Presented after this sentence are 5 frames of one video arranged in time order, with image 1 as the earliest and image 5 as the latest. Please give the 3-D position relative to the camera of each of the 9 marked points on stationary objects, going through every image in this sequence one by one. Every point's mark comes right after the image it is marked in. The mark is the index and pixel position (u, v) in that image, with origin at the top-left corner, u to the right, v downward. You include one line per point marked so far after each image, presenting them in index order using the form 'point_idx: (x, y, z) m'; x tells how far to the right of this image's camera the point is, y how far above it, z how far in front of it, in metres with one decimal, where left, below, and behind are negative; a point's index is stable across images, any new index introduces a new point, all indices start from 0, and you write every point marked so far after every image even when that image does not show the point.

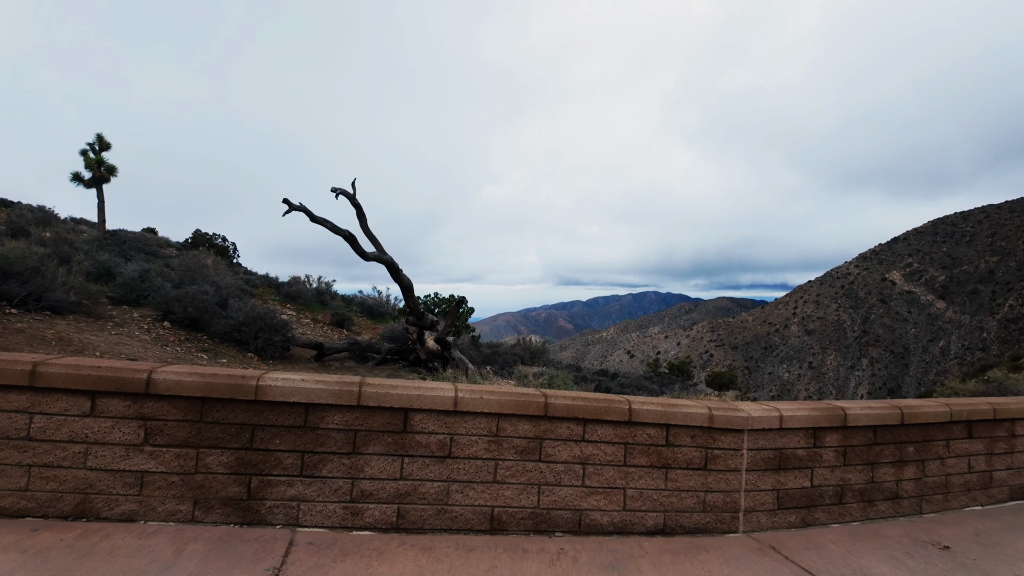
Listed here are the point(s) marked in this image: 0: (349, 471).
0: (-0.9, -1.0, +2.2) m
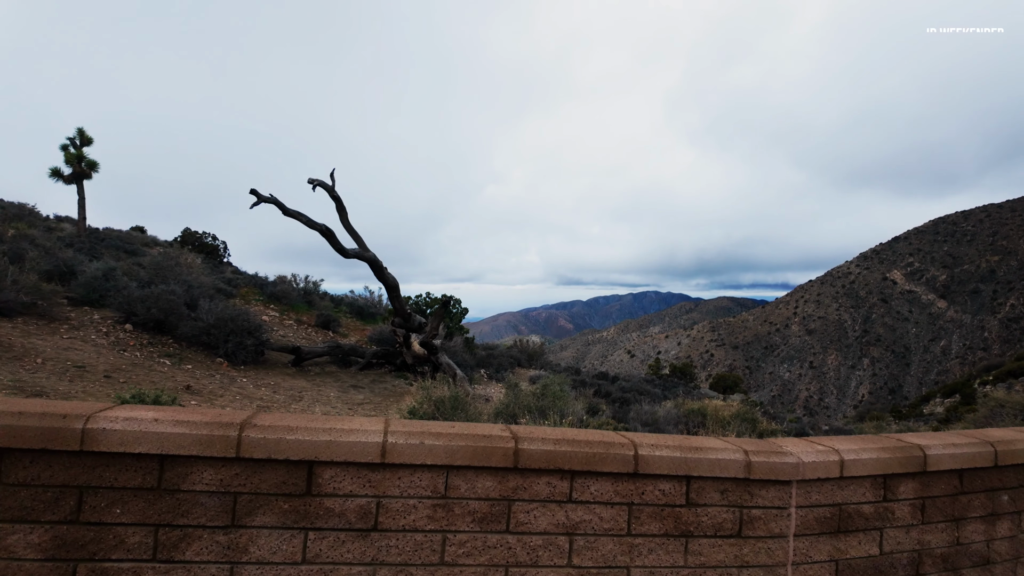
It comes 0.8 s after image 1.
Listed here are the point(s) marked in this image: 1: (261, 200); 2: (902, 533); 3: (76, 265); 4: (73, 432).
0: (-1.0, -1.0, +1.5) m
1: (-4.4, +1.5, +7.5) m
2: (+1.8, -1.2, +2.0) m
3: (-9.9, +0.5, +9.7) m
4: (-1.5, -0.5, +1.5) m
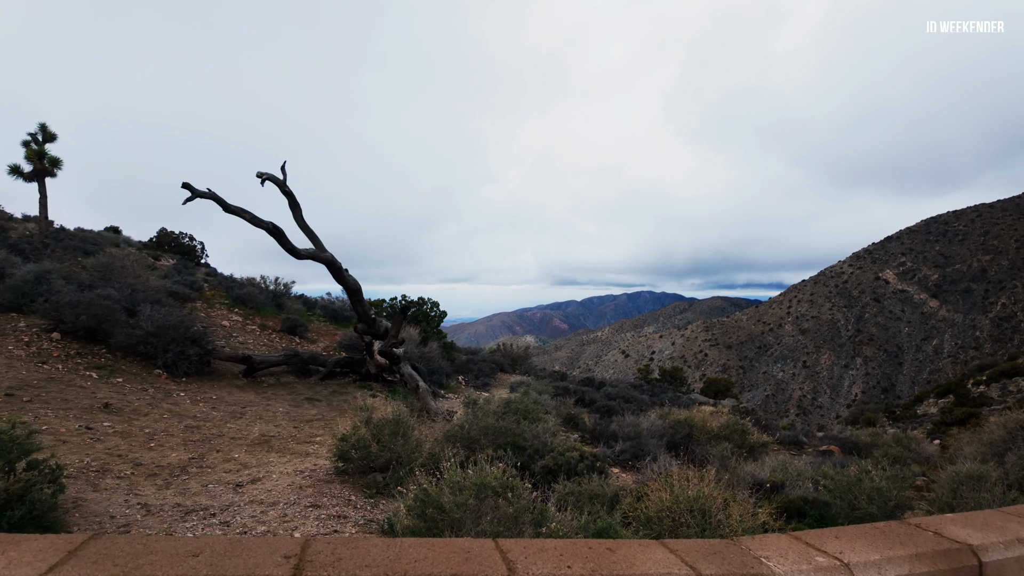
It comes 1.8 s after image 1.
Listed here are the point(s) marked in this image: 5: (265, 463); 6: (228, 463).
0: (-1.5, -1.0, +0.8) m
1: (-5.0, +1.4, +6.7) m
2: (+1.3, -1.2, +1.3) m
3: (-10.5, +0.4, +8.9) m
4: (-2.0, -0.6, +0.8) m
5: (-2.9, -2.1, +5.1) m
6: (-3.3, -2.0, +5.0) m
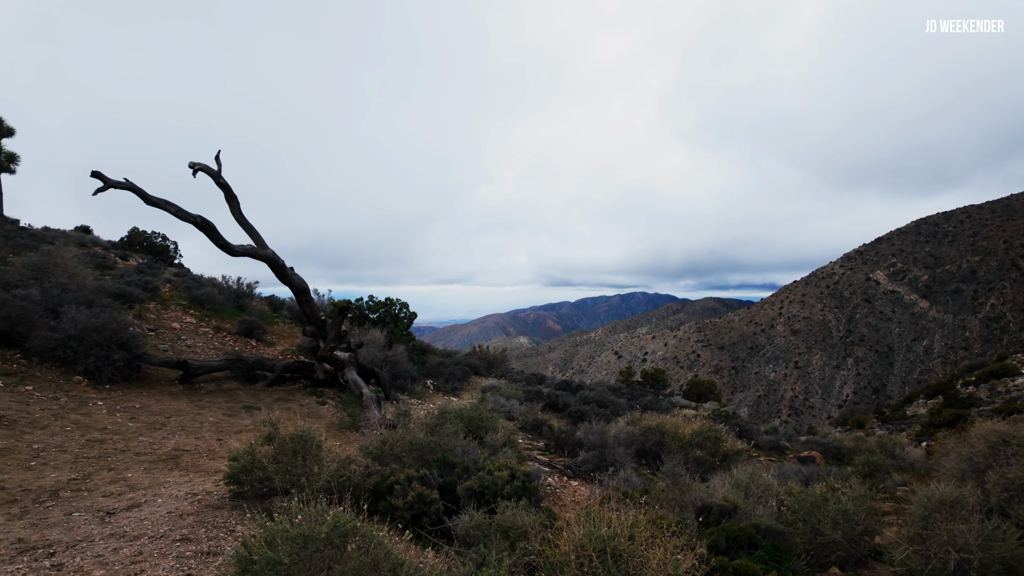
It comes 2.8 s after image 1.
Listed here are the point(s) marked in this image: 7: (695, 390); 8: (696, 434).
0: (-2.3, -1.0, +0.2) m
1: (-5.8, +1.5, +6.1) m
2: (+0.6, -1.2, +0.8) m
3: (-11.3, +0.4, +8.2) m
4: (-2.7, -0.5, +0.2) m
5: (-3.7, -2.0, +4.5) m
6: (-4.1, -2.0, +4.4) m
7: (+8.5, -4.7, +19.7) m
8: (+3.9, -3.2, +9.1) m
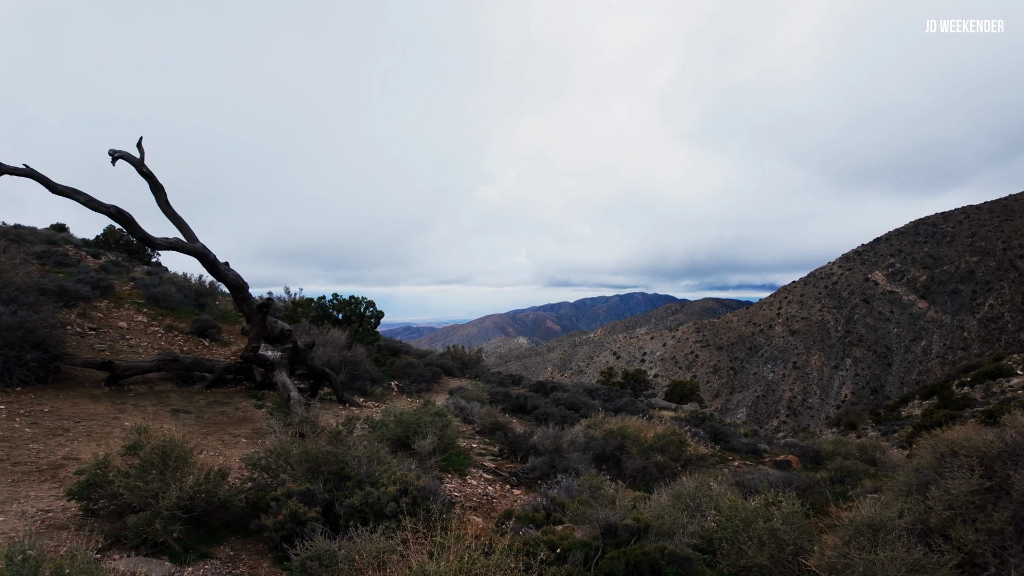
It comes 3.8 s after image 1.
0: (-3.2, -0.9, -0.2) m
1: (-6.7, +1.5, +5.6) m
2: (-0.4, -1.1, +0.3) m
3: (-12.3, +0.5, +7.7) m
4: (-3.7, -0.5, -0.3) m
5: (-4.7, -2.0, +4.0) m
6: (-5.0, -1.9, +3.9) m
7: (+7.6, -4.6, +19.3) m
8: (+3.0, -3.1, +8.7) m
